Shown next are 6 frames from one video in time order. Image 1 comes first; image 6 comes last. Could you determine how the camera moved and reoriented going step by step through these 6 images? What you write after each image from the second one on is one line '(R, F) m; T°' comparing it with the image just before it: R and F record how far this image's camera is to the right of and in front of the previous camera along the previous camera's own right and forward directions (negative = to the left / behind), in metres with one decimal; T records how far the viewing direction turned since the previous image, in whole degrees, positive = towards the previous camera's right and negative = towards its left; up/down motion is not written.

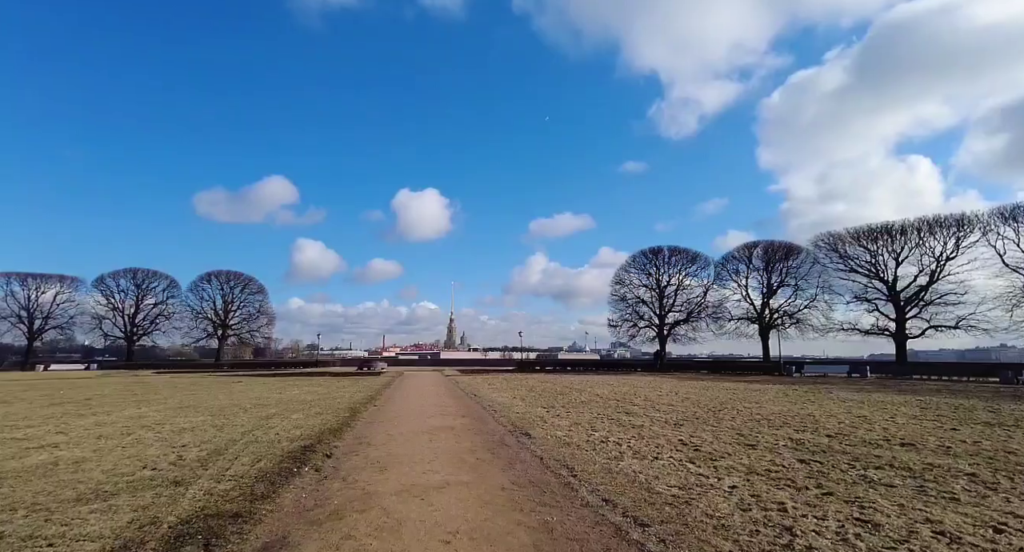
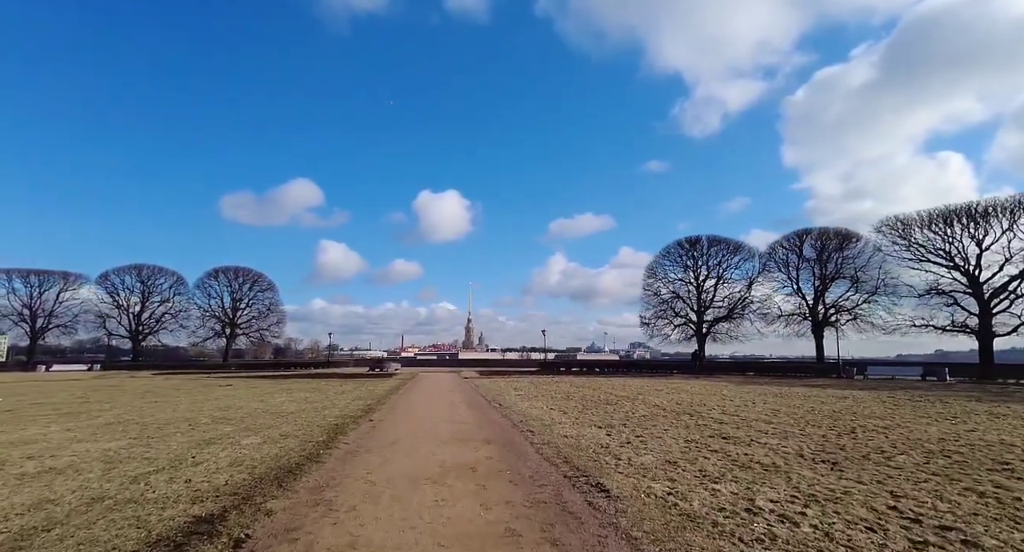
(-0.7, +5.2) m; -2°
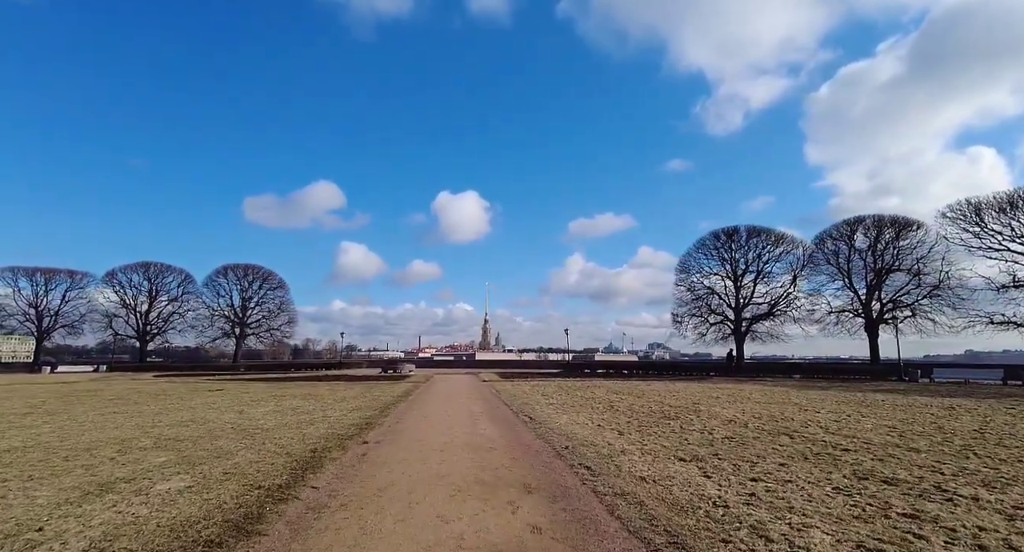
(-0.5, +4.1) m; -2°
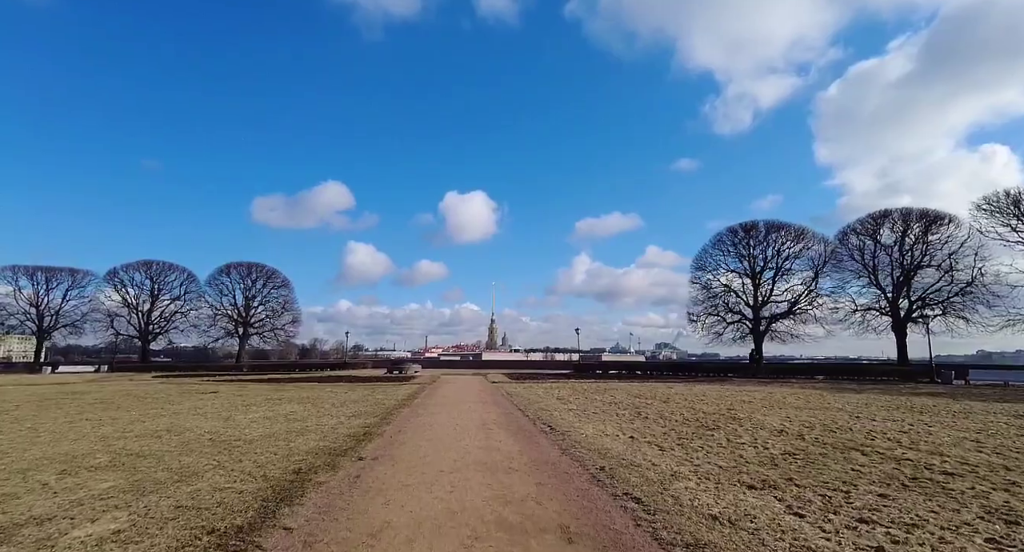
(-0.3, +1.9) m; -1°
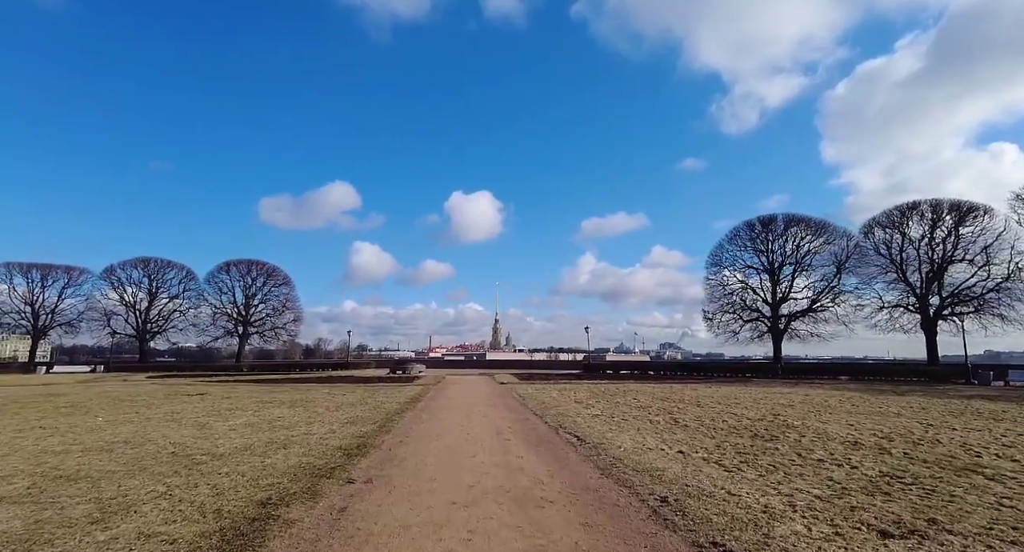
(-0.4, +2.2) m; 0°
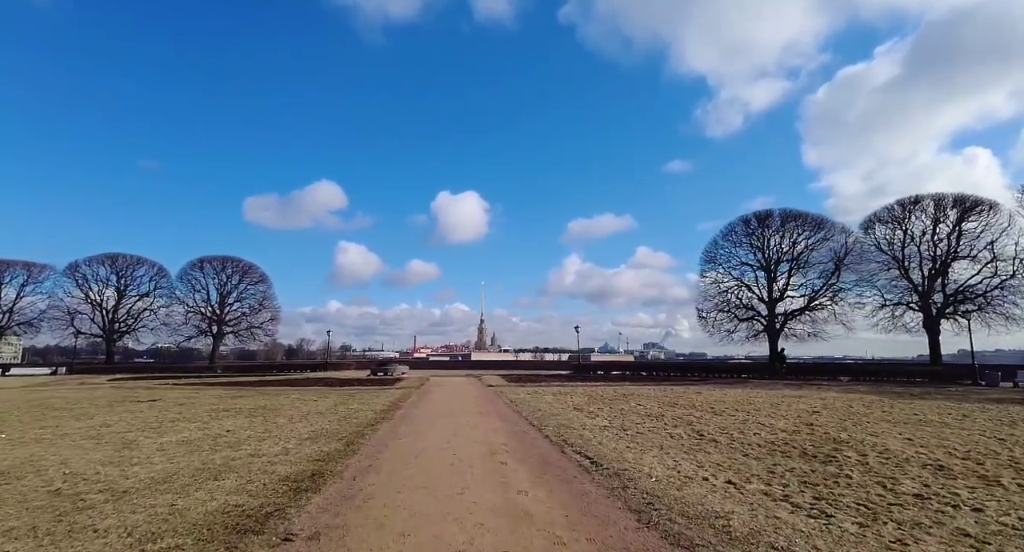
(-0.2, +2.4) m; +2°
